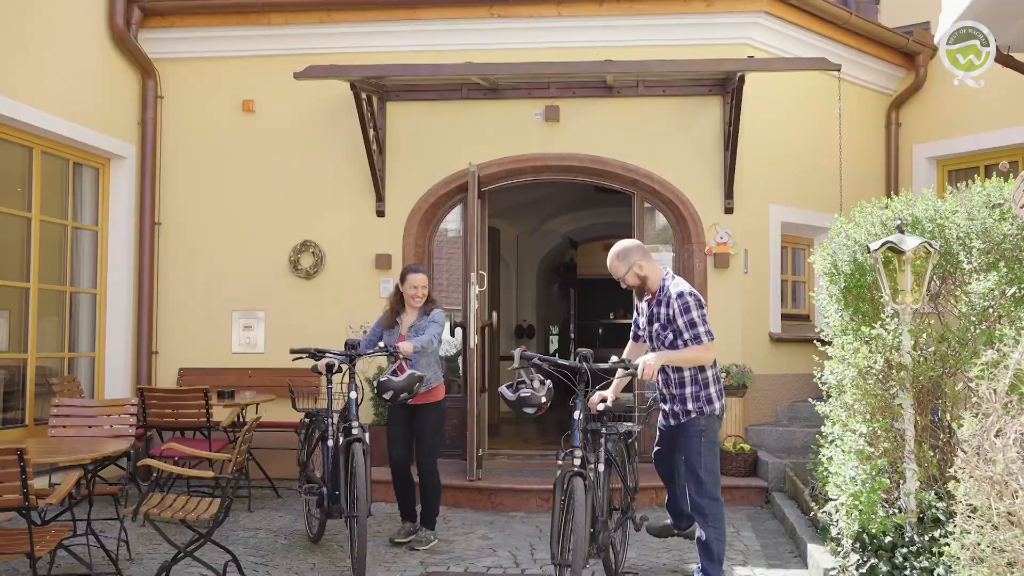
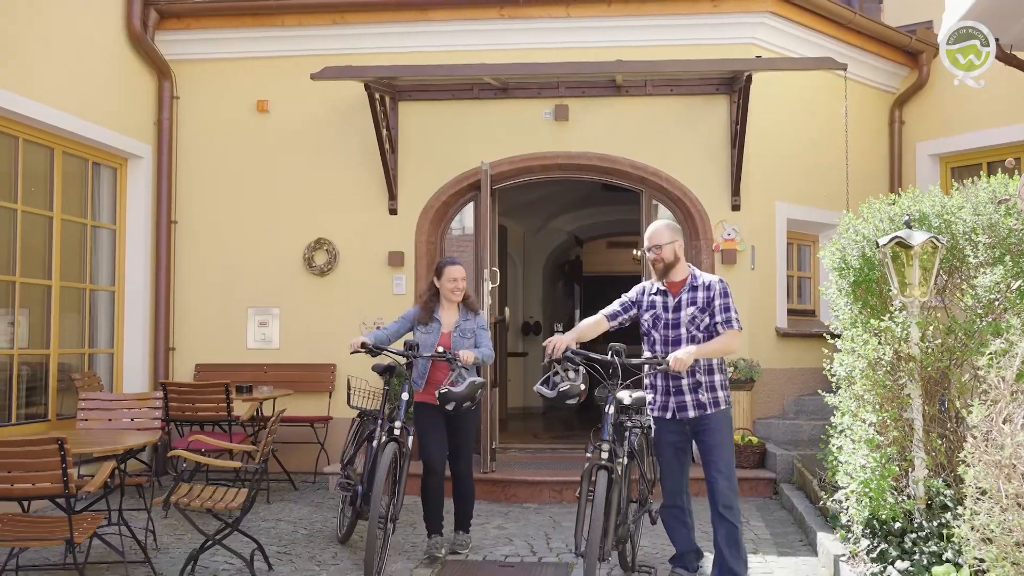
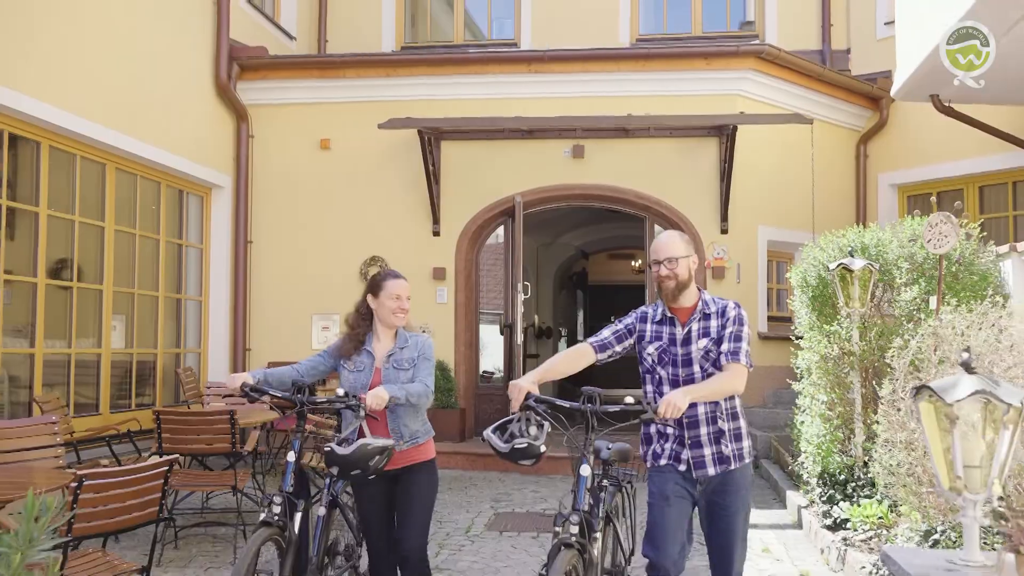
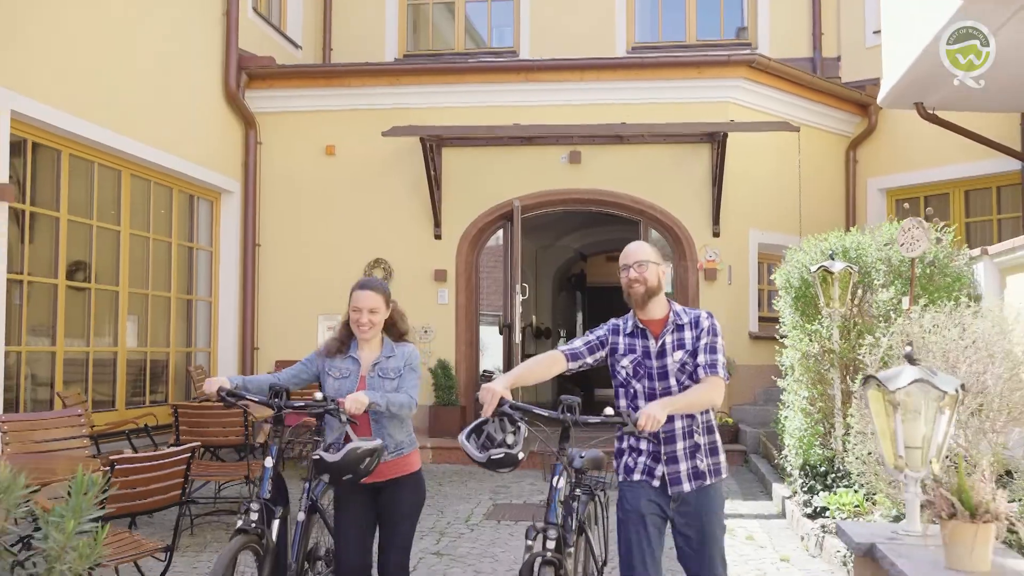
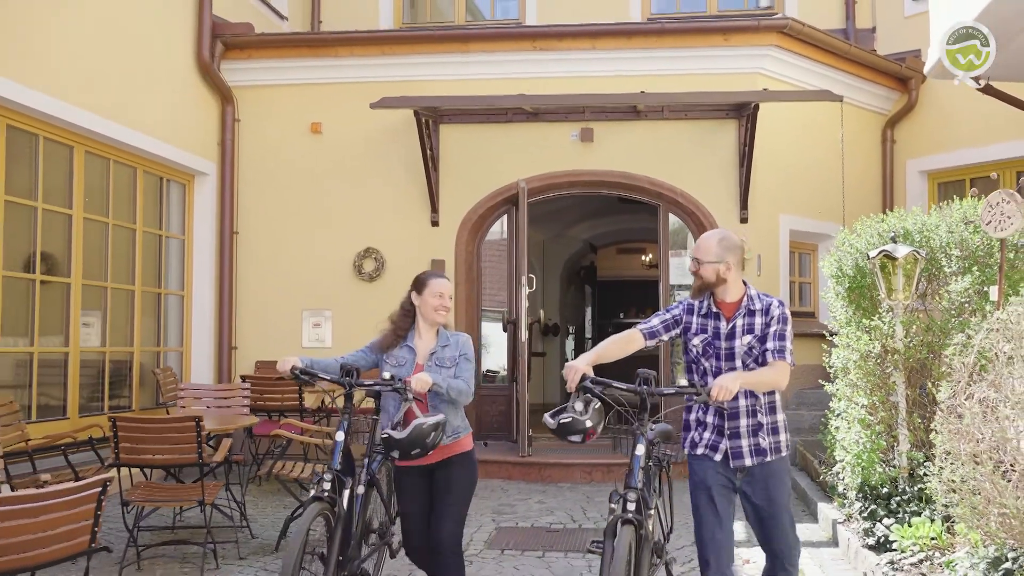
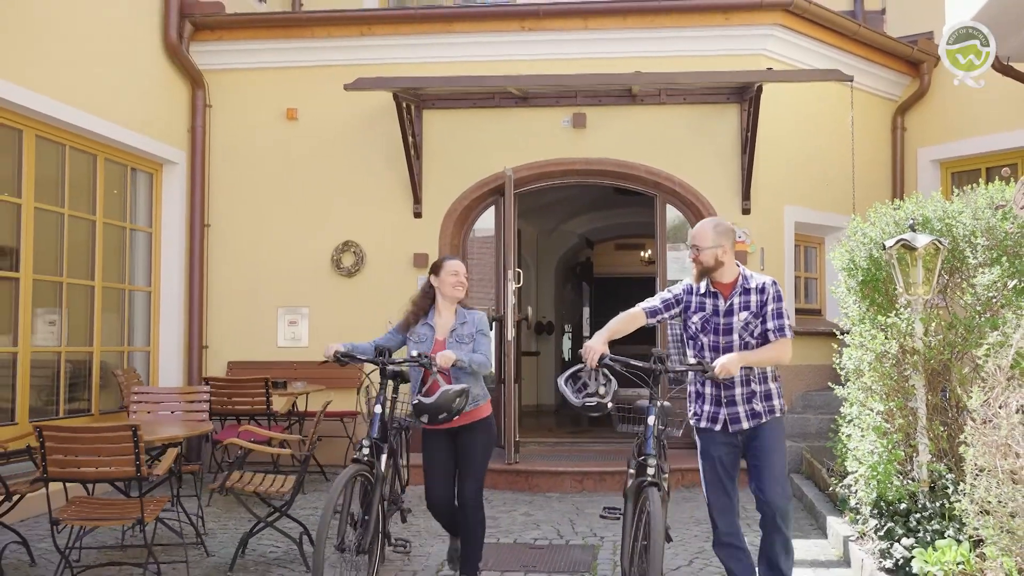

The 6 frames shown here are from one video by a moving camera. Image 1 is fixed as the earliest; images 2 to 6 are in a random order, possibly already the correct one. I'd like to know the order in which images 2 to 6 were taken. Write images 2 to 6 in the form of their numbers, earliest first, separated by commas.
2, 6, 5, 3, 4
